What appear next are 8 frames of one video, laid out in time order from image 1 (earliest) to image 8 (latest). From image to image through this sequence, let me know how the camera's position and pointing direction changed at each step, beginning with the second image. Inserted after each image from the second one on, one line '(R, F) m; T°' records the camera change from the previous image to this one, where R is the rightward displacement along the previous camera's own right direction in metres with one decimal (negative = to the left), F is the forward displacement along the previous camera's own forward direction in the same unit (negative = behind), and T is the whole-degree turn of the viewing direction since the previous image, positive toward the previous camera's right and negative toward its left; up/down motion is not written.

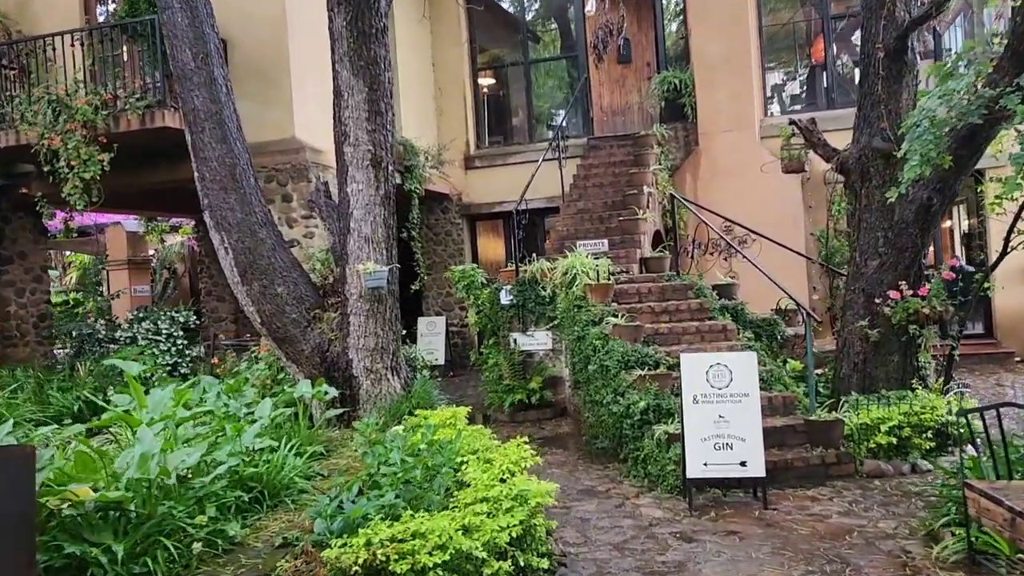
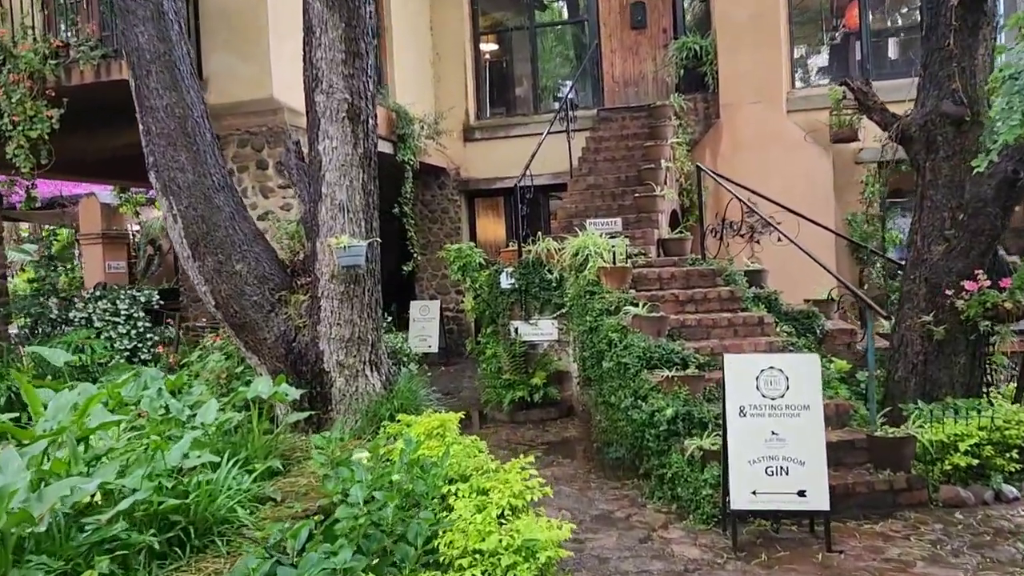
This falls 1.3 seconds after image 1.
(0.0, +0.9) m; 0°
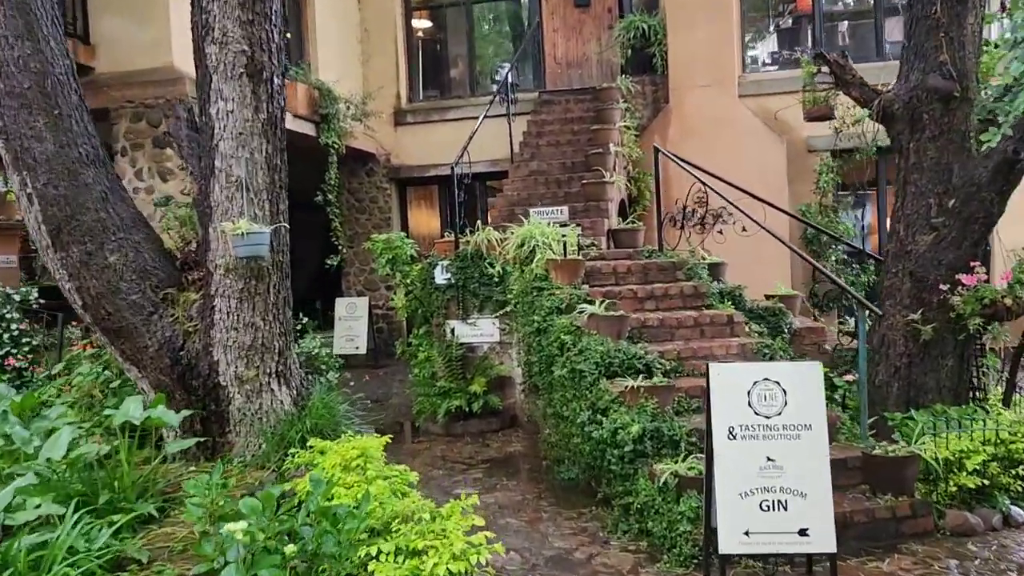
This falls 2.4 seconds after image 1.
(0.0, +0.7) m; +4°
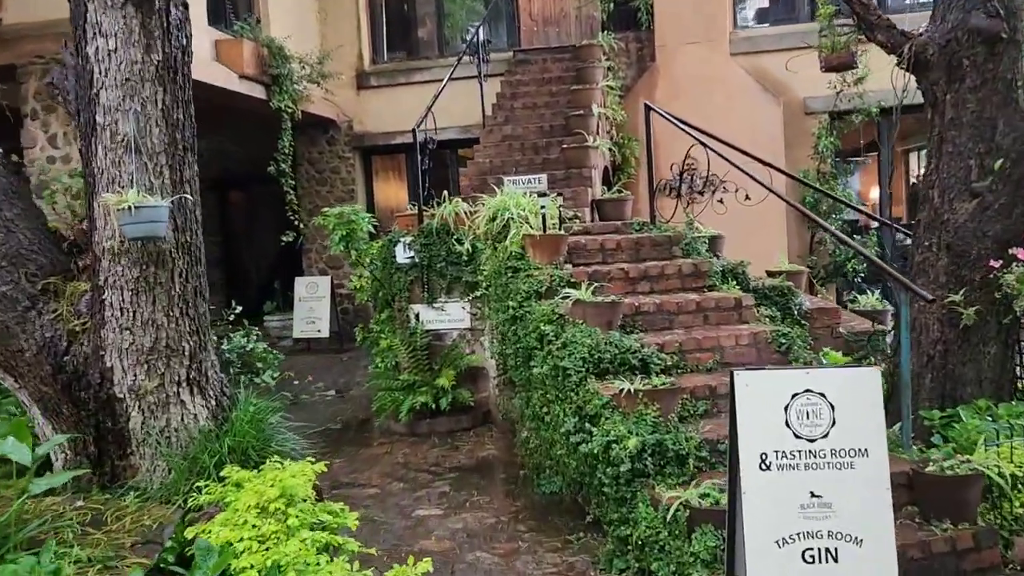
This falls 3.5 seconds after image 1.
(0.0, +0.7) m; +1°
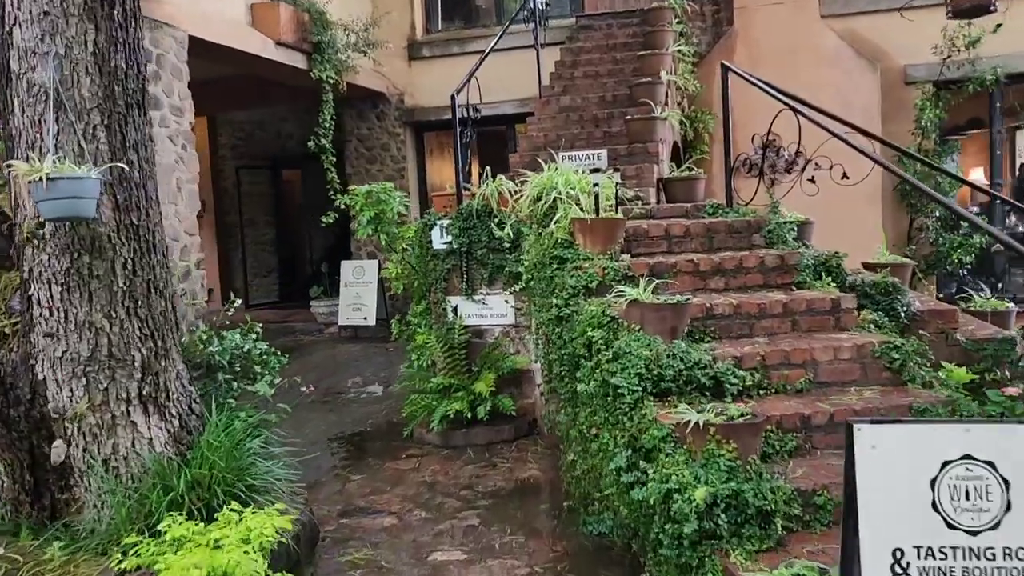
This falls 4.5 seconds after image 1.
(+0.1, +0.7) m; -5°
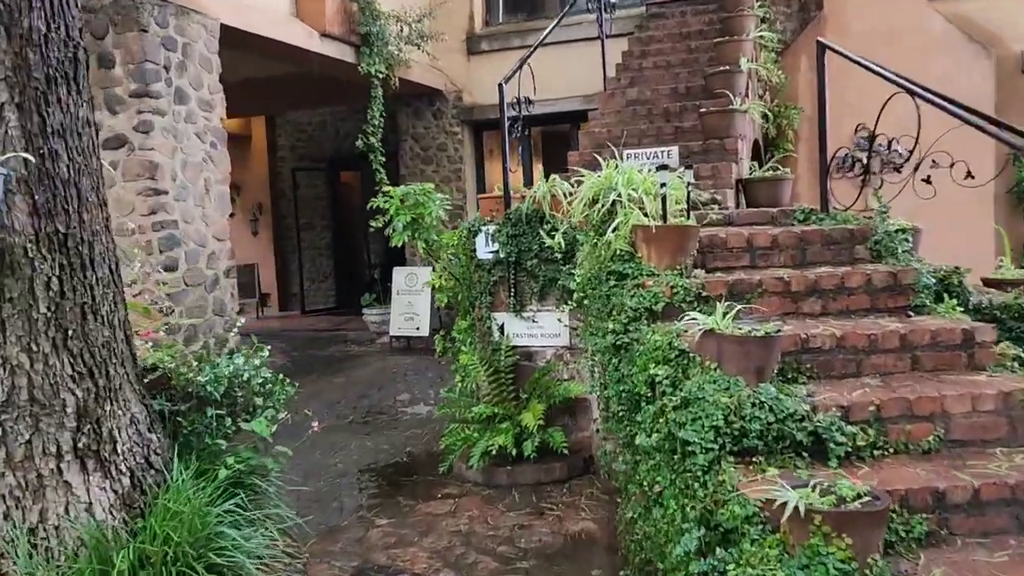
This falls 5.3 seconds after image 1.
(+0.1, +0.6) m; -5°
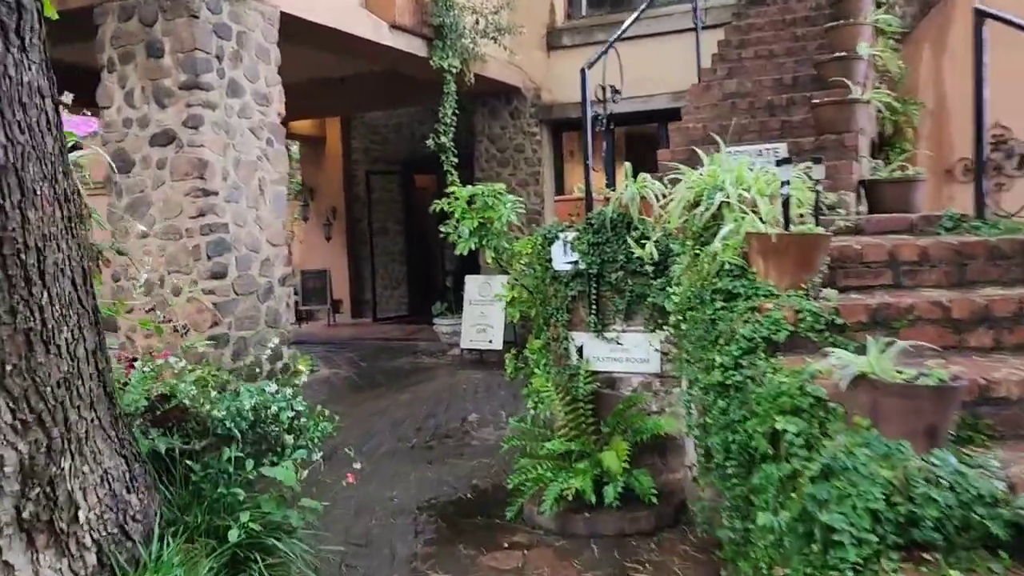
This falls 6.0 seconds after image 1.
(0.0, +0.5) m; -5°
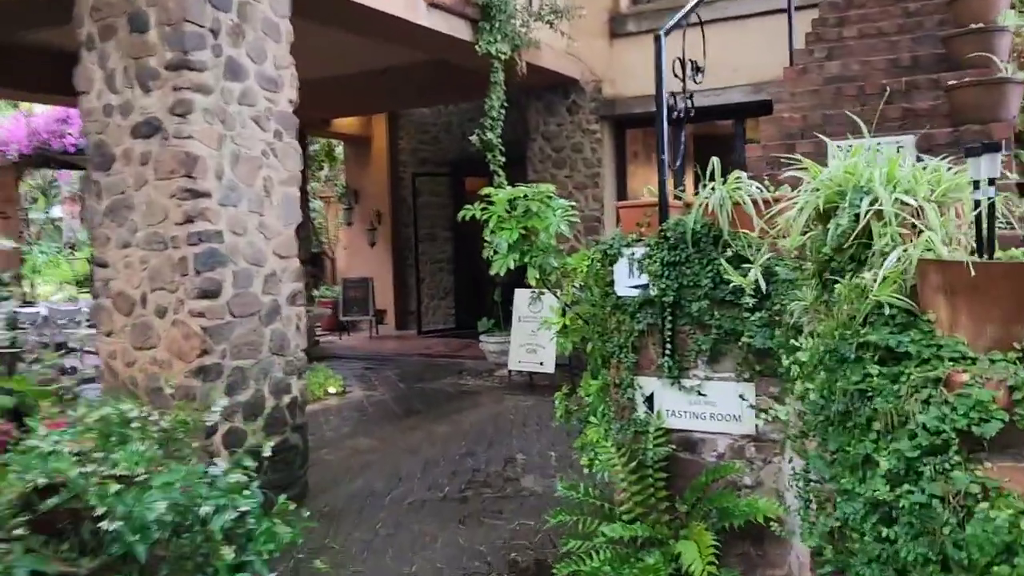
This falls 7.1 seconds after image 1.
(0.0, +0.8) m; -4°
